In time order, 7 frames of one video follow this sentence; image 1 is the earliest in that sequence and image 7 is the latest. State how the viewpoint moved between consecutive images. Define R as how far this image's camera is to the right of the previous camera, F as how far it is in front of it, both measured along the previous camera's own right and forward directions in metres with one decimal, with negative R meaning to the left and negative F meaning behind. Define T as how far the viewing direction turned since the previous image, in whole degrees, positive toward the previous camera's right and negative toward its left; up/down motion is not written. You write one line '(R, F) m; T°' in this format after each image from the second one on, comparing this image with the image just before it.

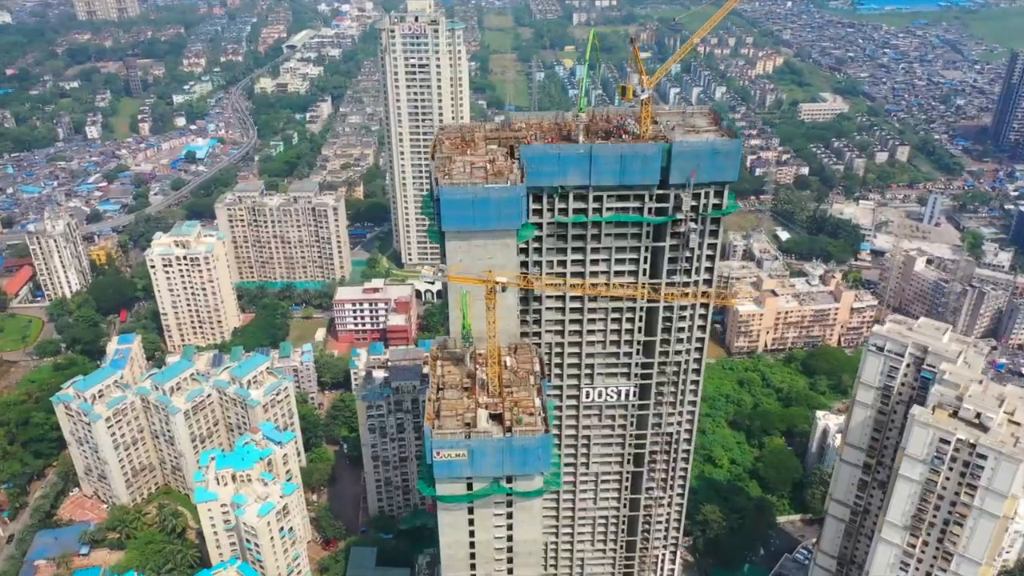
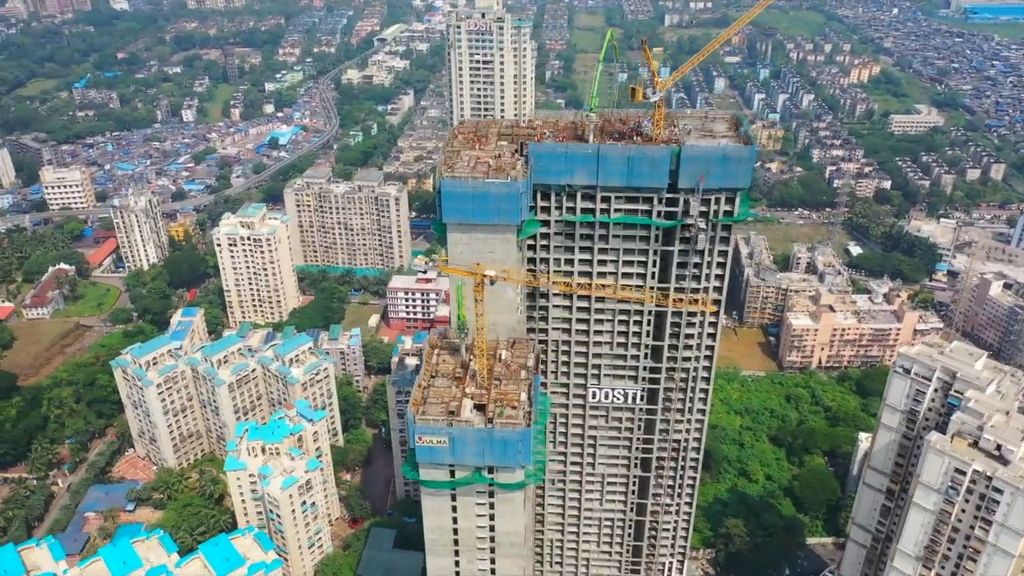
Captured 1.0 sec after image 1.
(+4.8, -0.3) m; -6°
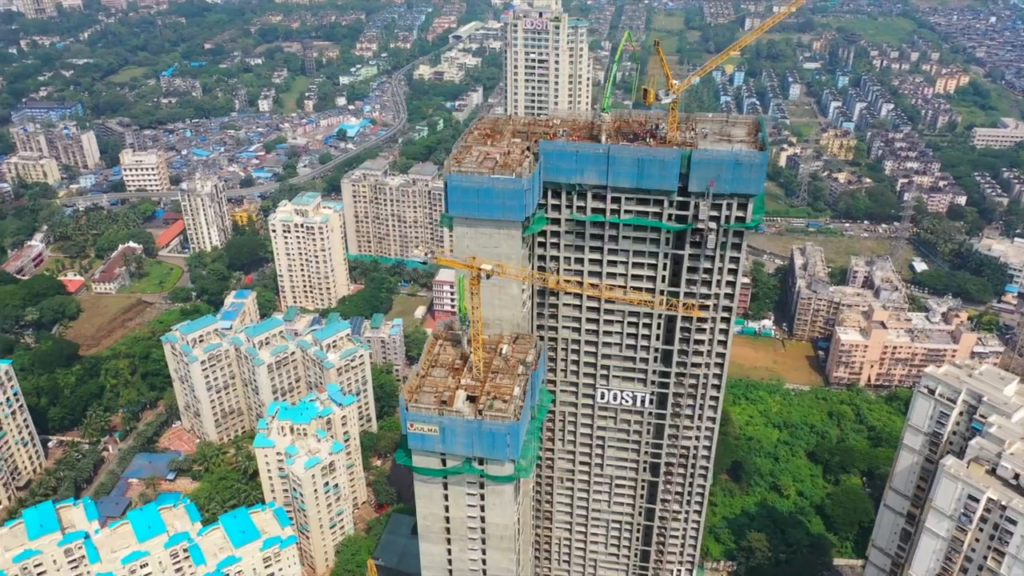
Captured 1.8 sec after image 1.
(+3.9, -0.3) m; -5°
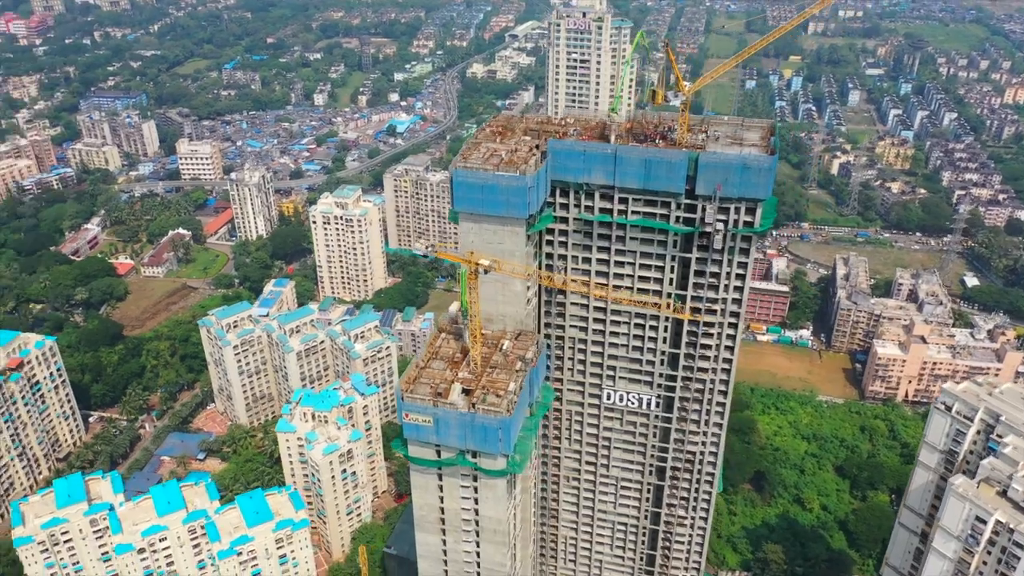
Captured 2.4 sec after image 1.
(+2.9, -0.2) m; -4°
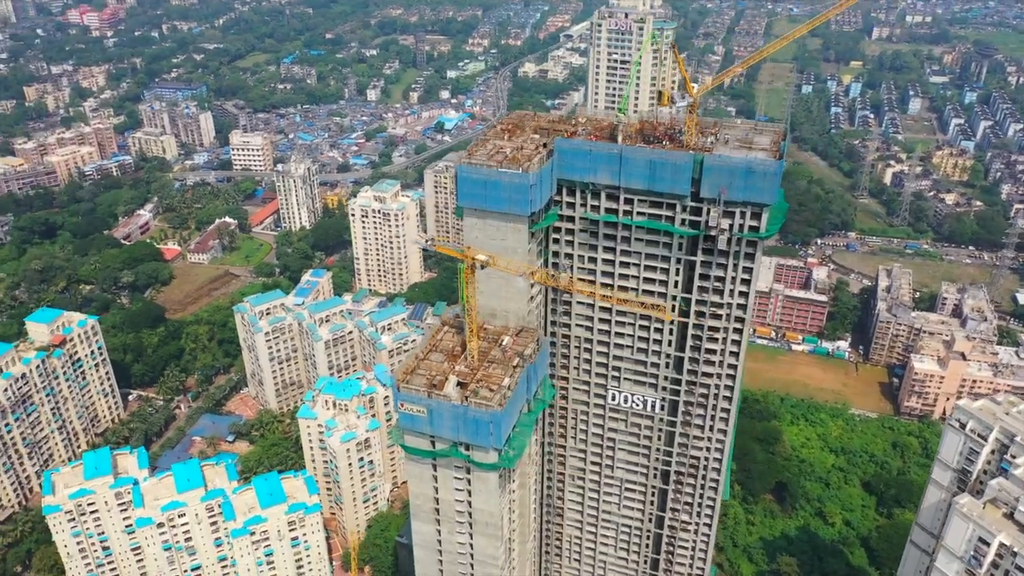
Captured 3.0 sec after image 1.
(+3.0, -0.3) m; -4°
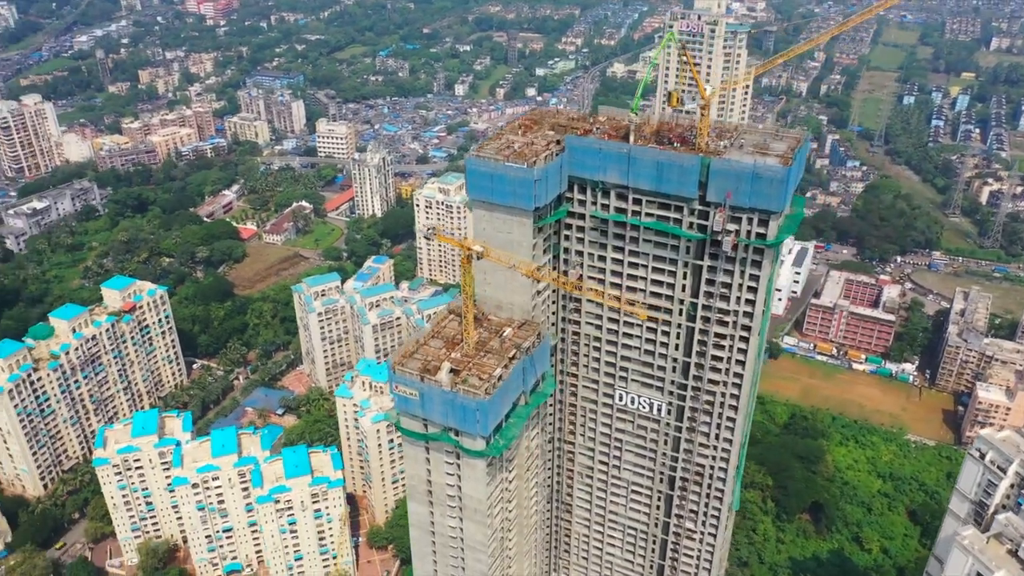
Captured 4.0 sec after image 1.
(+5.2, -0.4) m; -7°
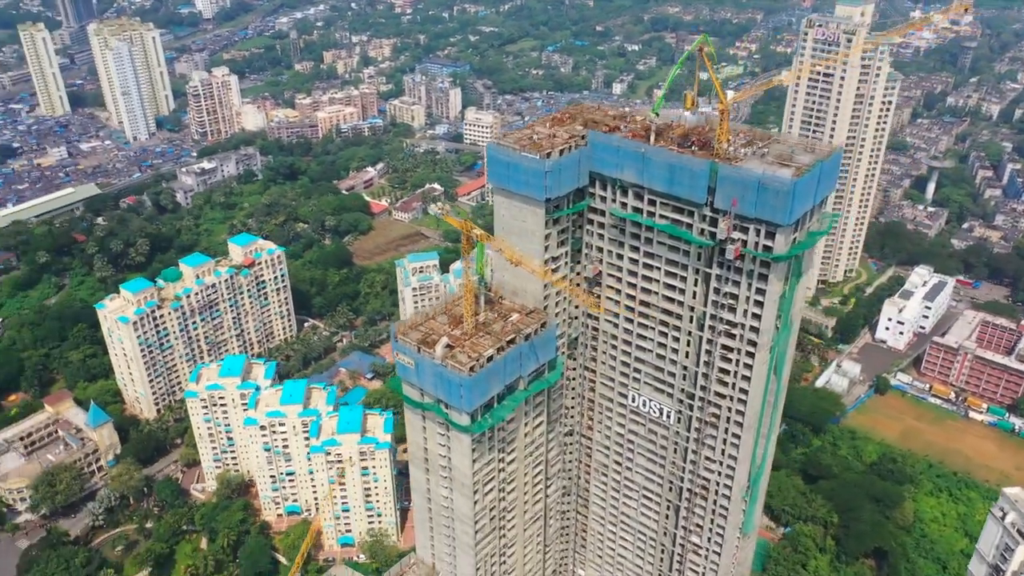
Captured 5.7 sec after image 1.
(+9.5, -0.3) m; -12°
